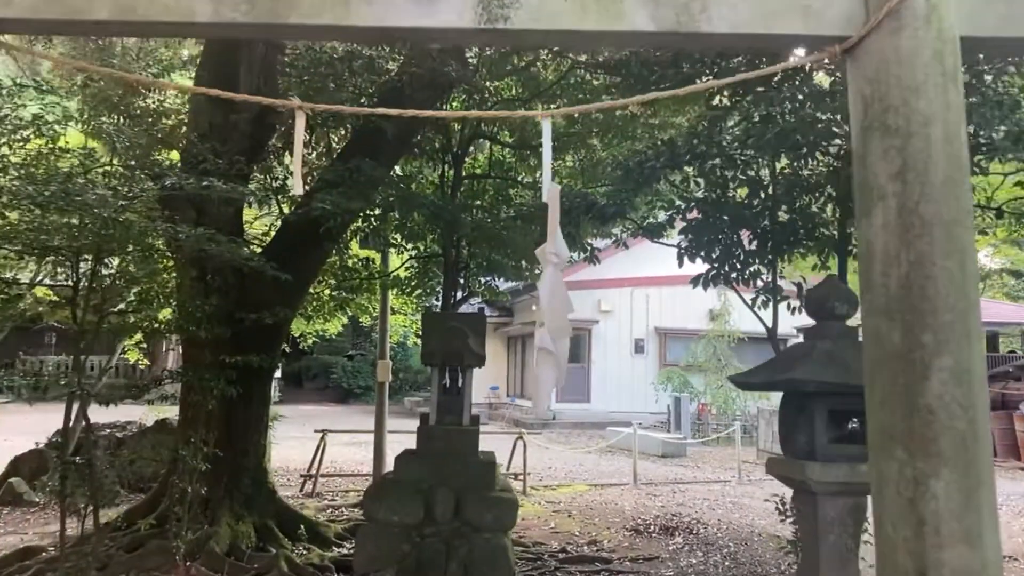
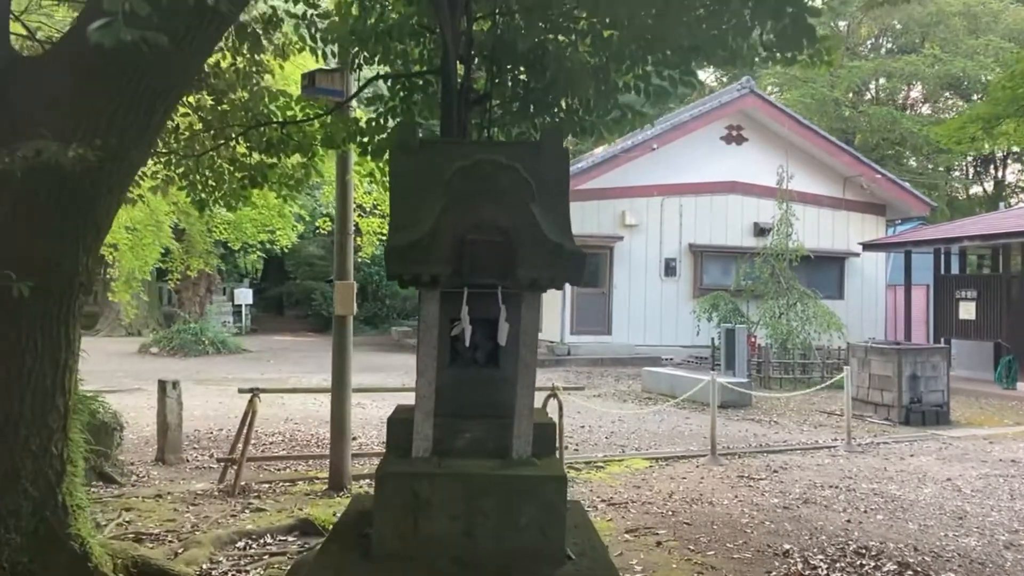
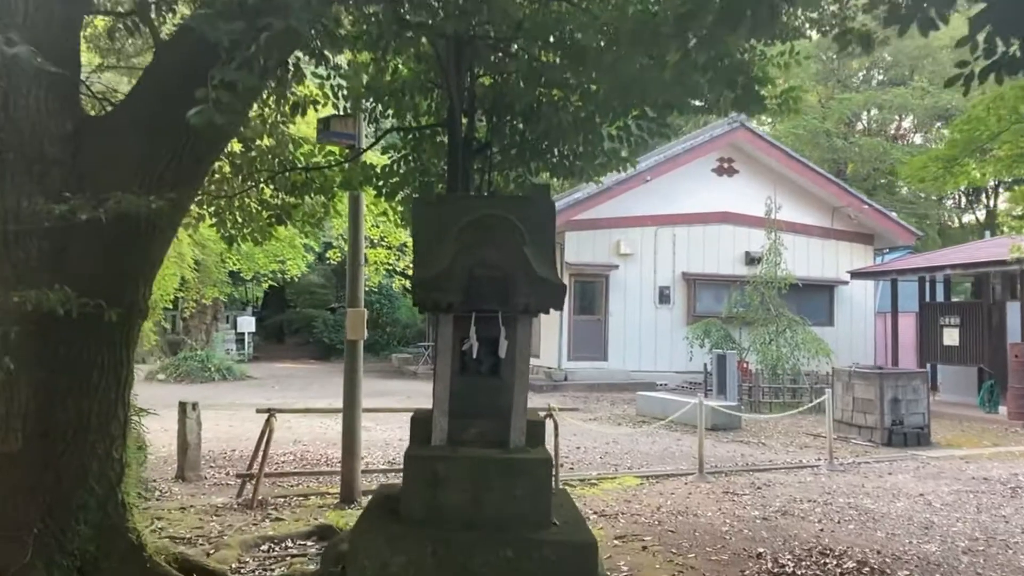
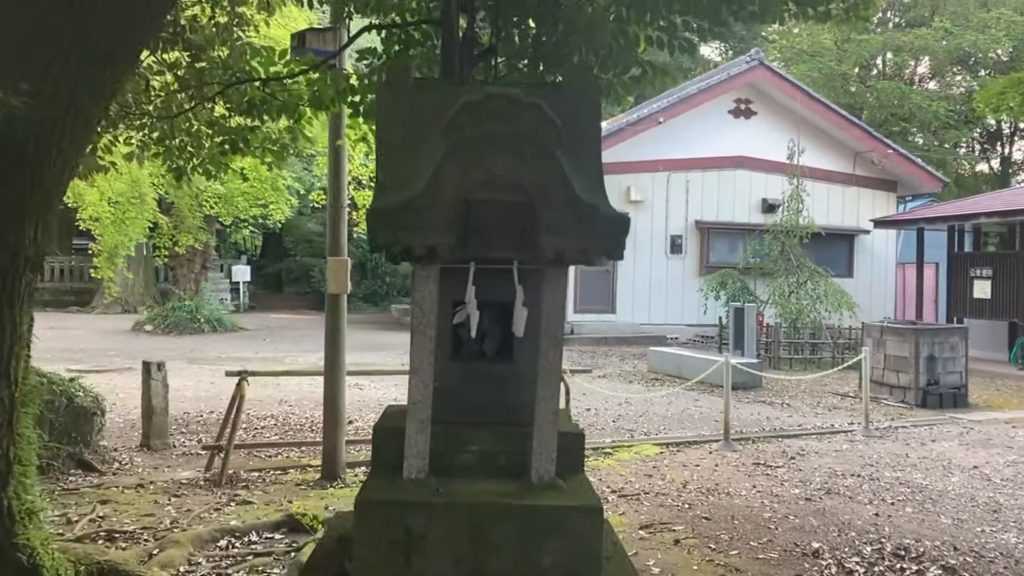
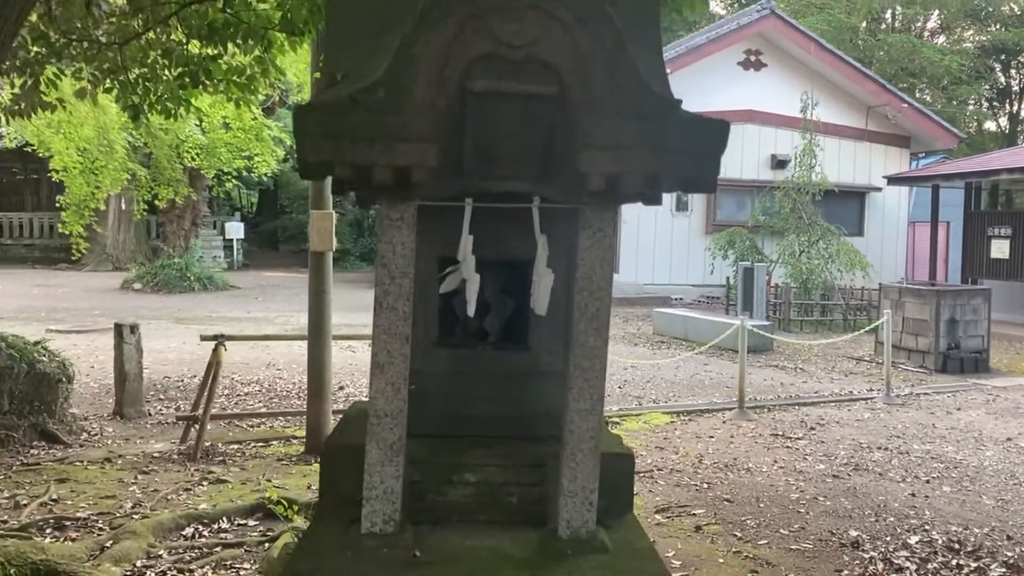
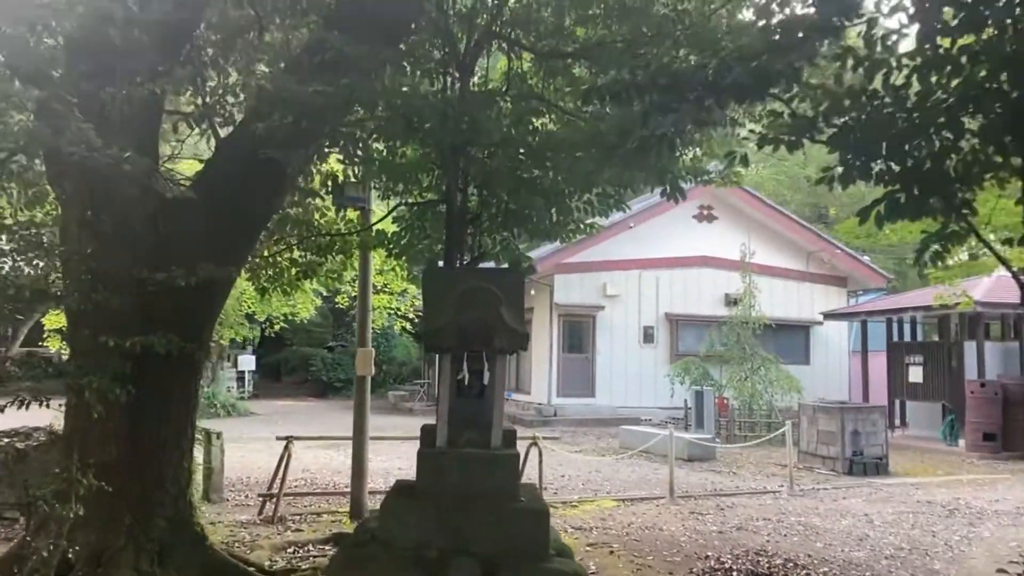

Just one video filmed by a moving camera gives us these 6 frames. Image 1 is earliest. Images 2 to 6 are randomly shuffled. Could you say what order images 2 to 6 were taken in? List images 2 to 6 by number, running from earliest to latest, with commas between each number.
6, 3, 2, 4, 5
